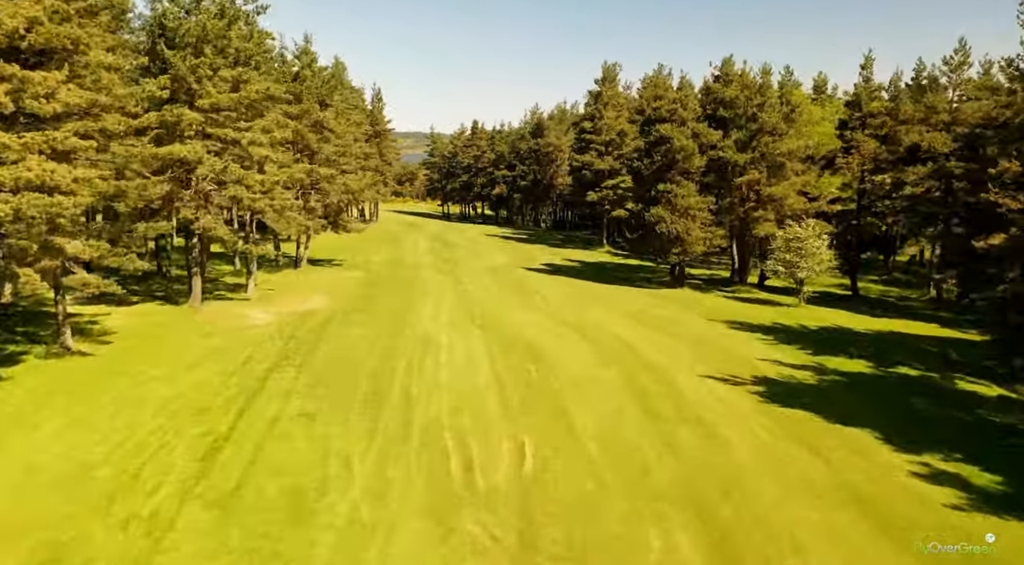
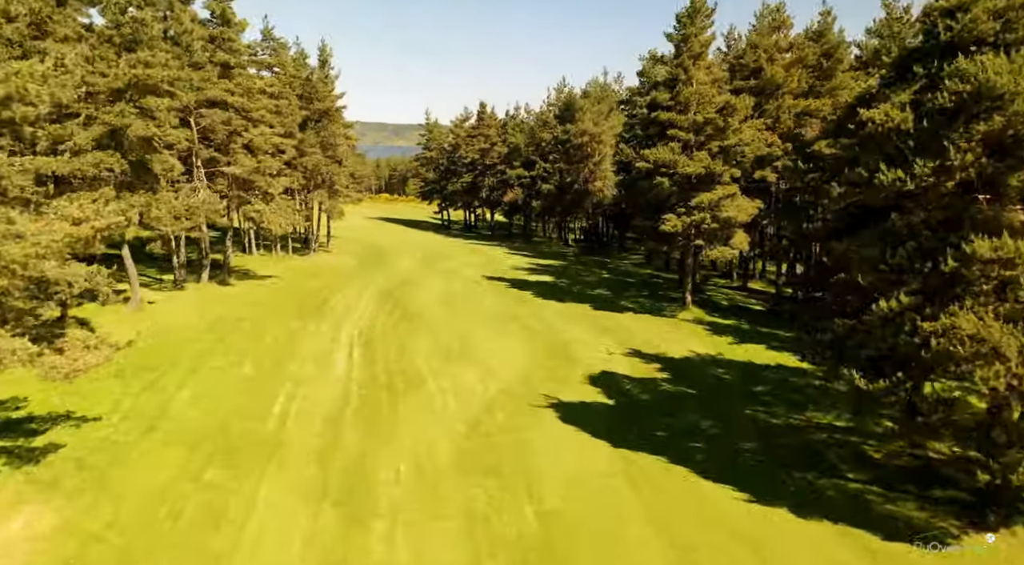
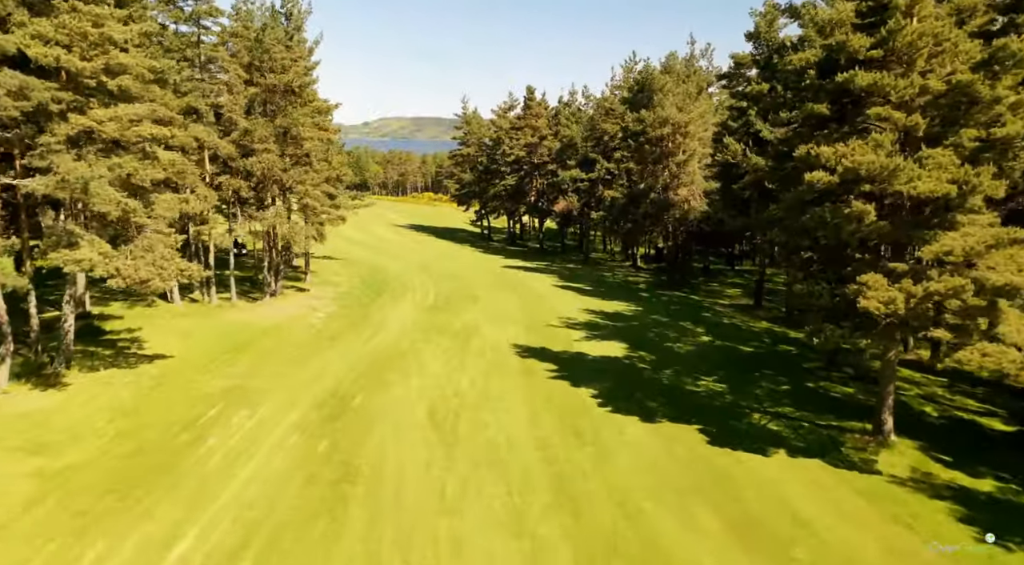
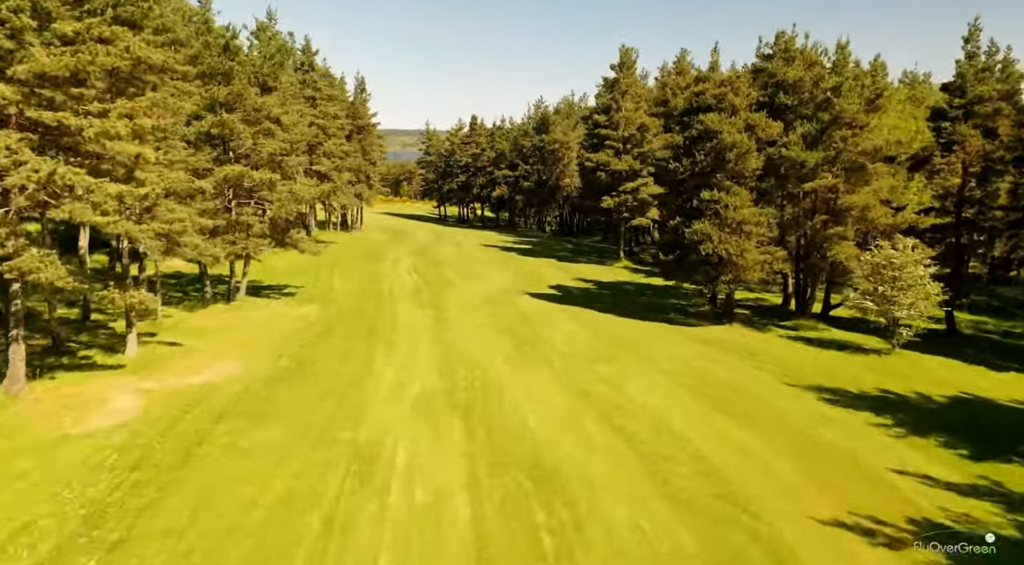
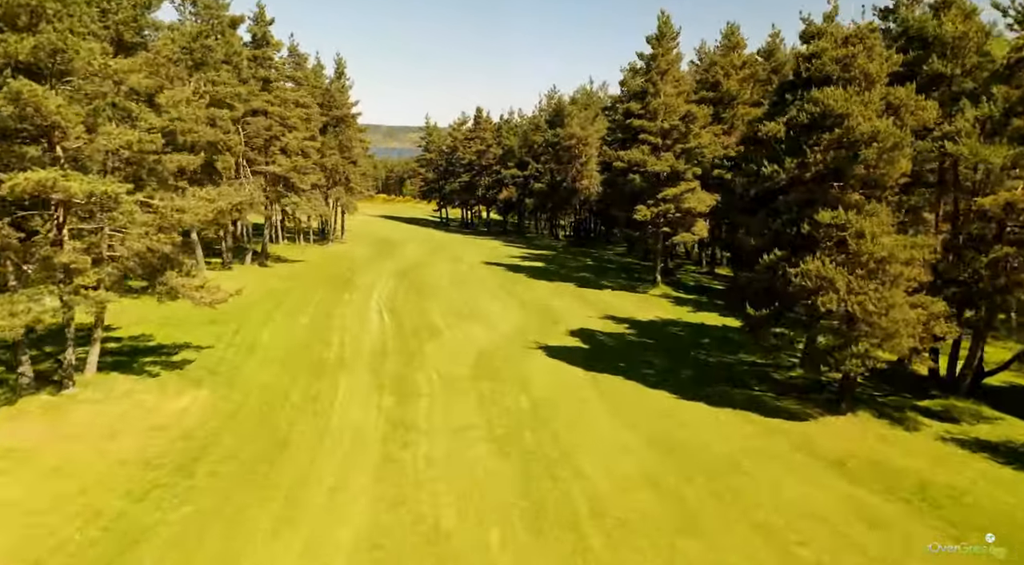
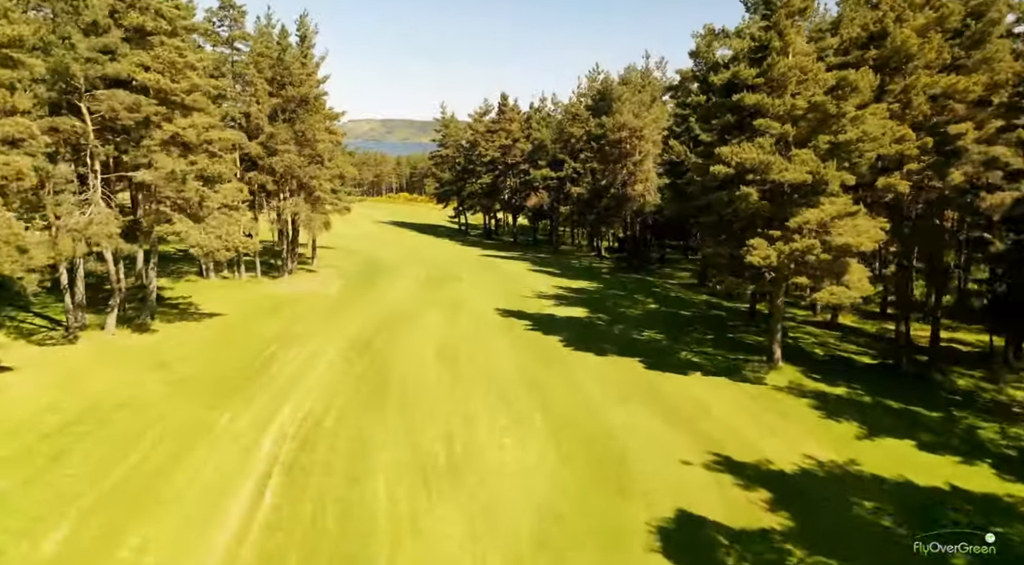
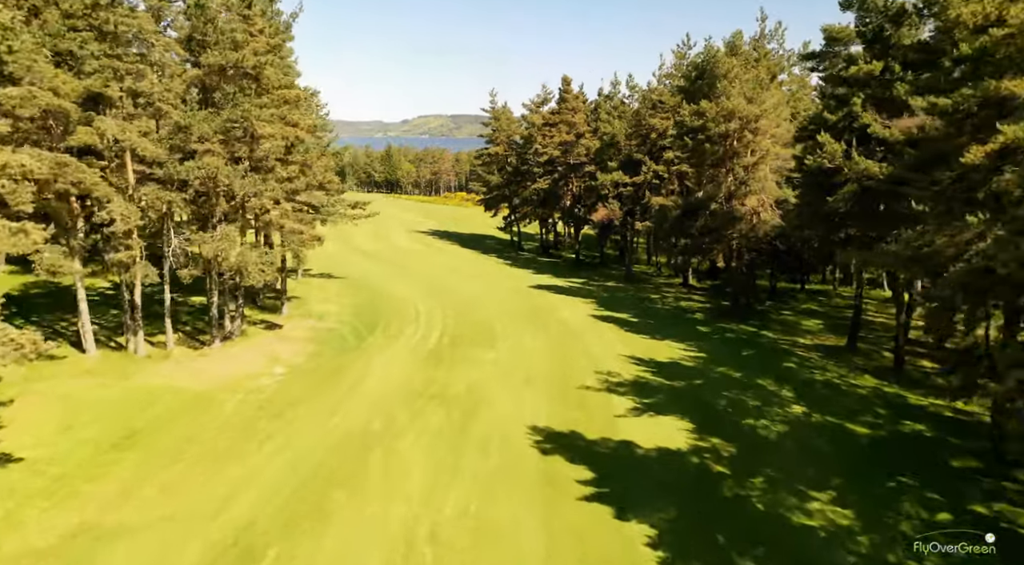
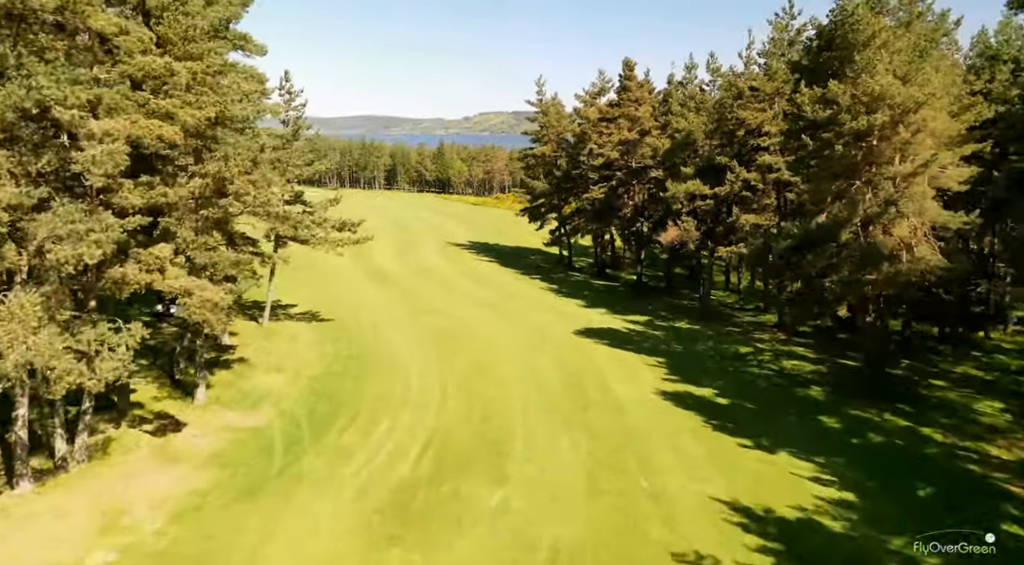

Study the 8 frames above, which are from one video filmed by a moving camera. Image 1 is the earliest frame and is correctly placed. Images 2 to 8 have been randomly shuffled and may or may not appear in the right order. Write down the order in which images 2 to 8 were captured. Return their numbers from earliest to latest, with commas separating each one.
4, 5, 2, 6, 3, 7, 8
